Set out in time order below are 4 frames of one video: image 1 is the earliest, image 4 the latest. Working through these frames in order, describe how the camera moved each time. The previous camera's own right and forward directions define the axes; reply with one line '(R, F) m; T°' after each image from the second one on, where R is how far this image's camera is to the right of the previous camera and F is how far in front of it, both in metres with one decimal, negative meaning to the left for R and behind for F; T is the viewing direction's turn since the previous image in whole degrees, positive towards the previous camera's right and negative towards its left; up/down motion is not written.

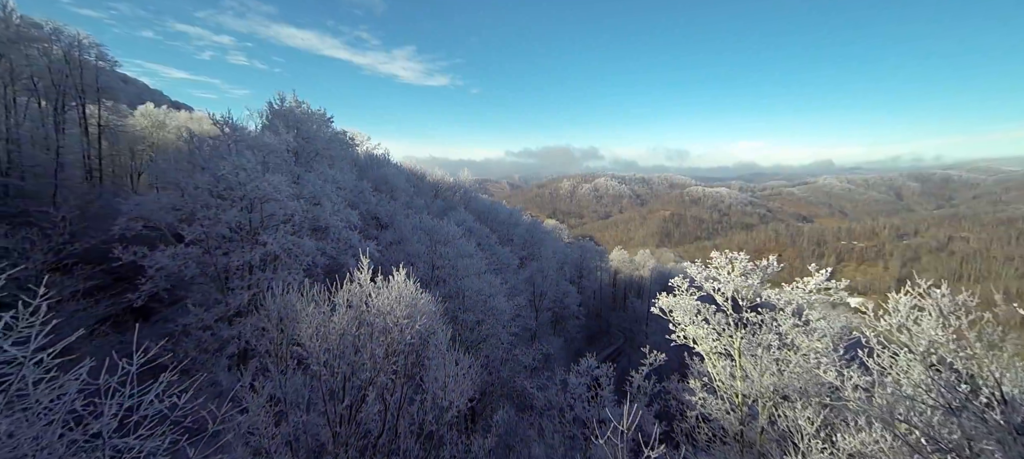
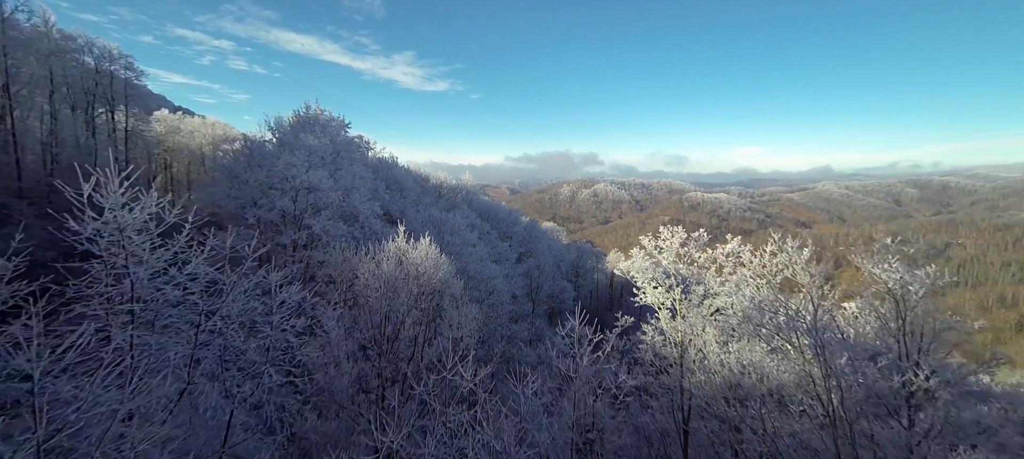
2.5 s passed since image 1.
(+0.1, -4.0) m; 0°
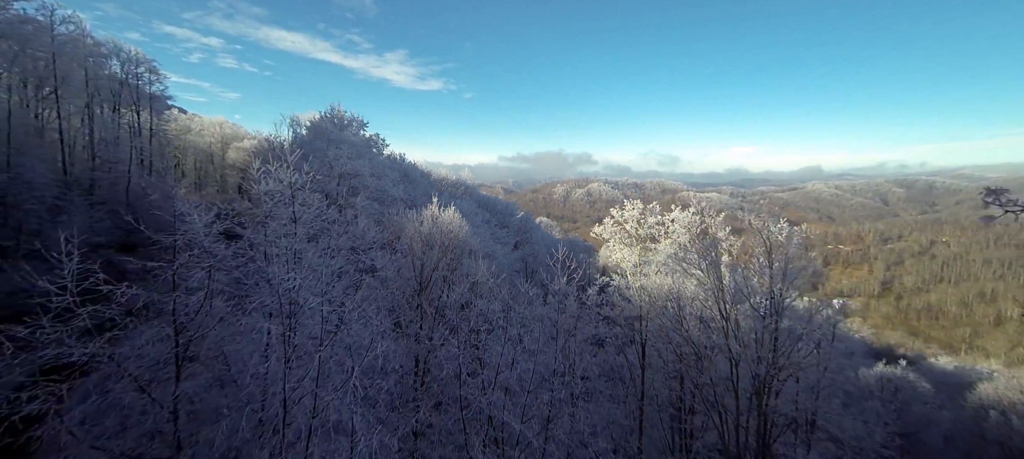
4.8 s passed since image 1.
(-0.4, -5.5) m; +1°
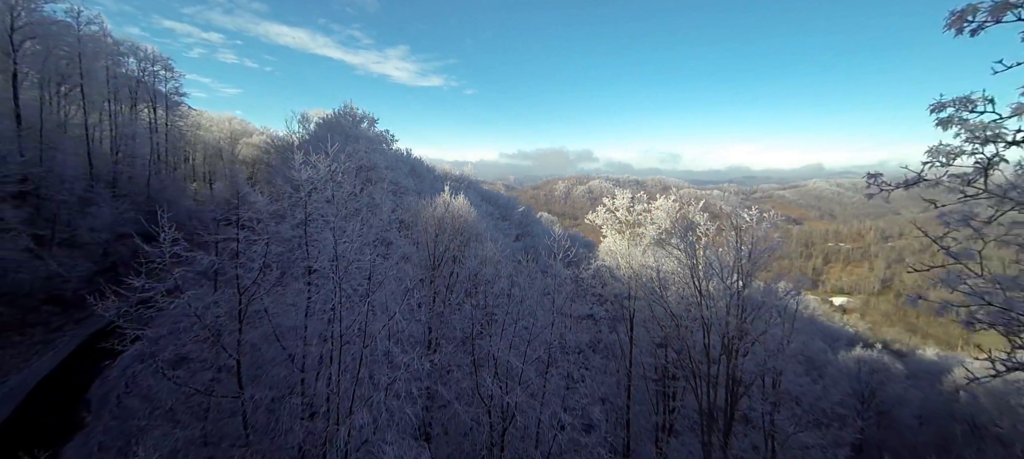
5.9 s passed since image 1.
(-0.1, -2.6) m; 0°
